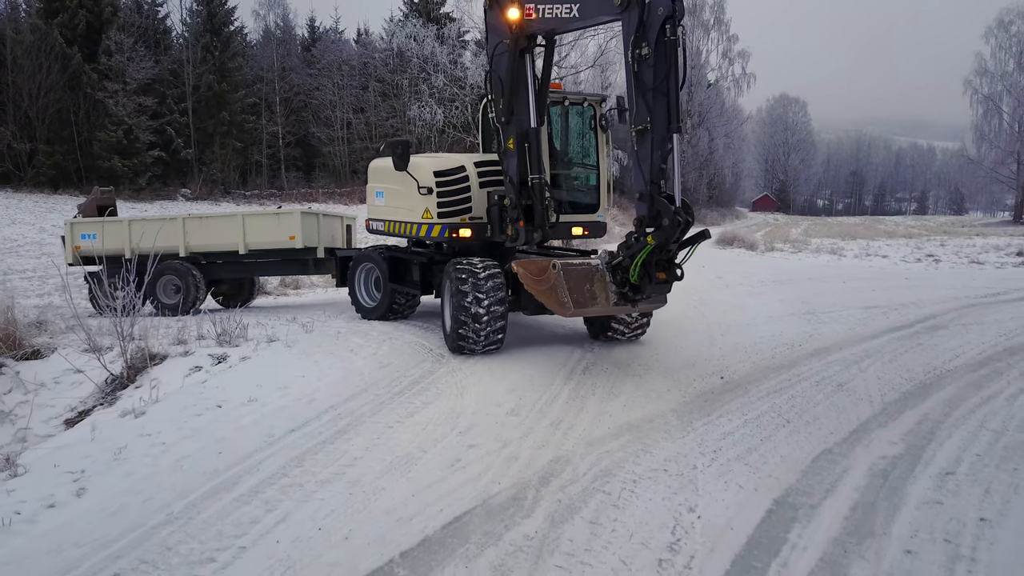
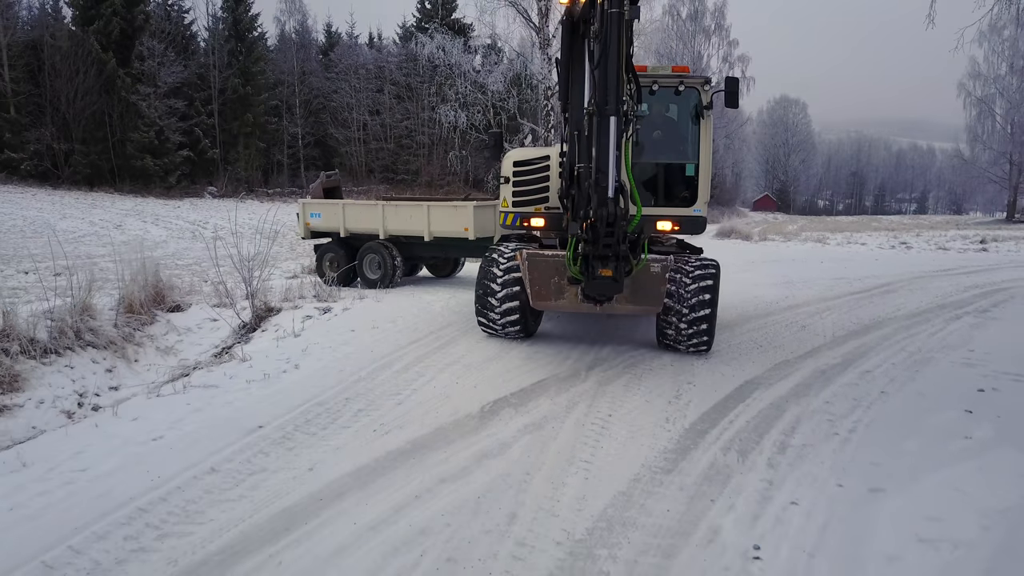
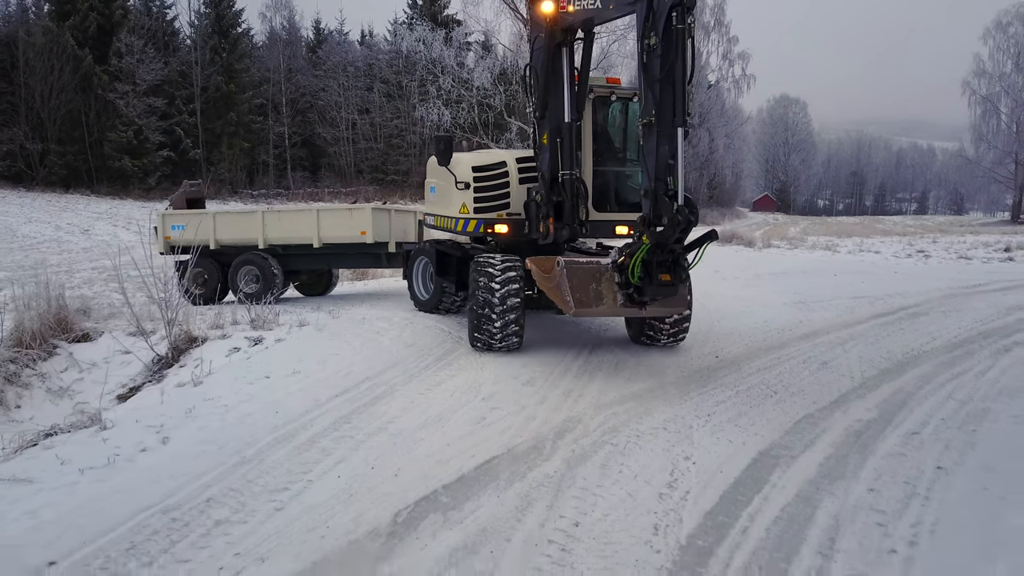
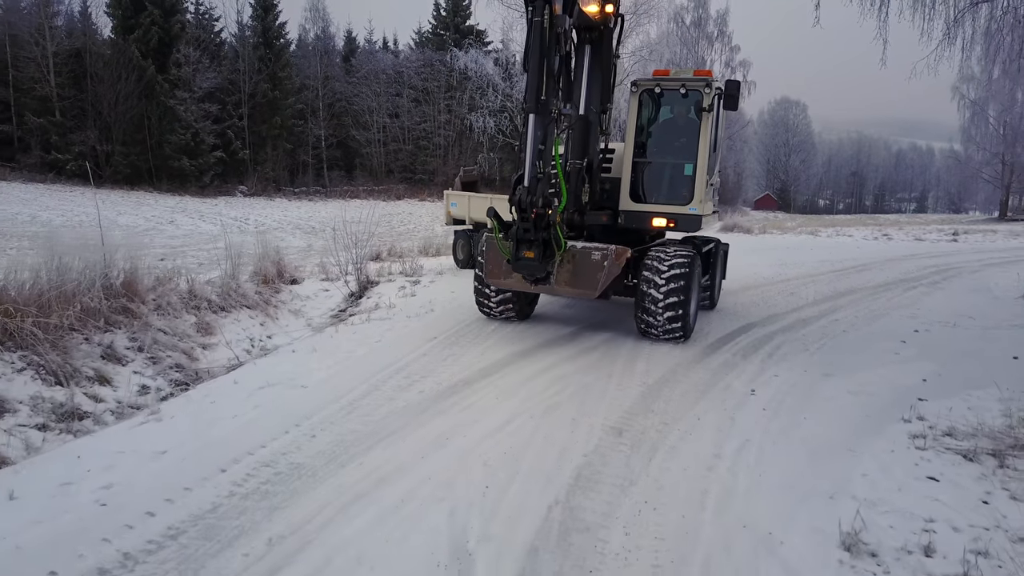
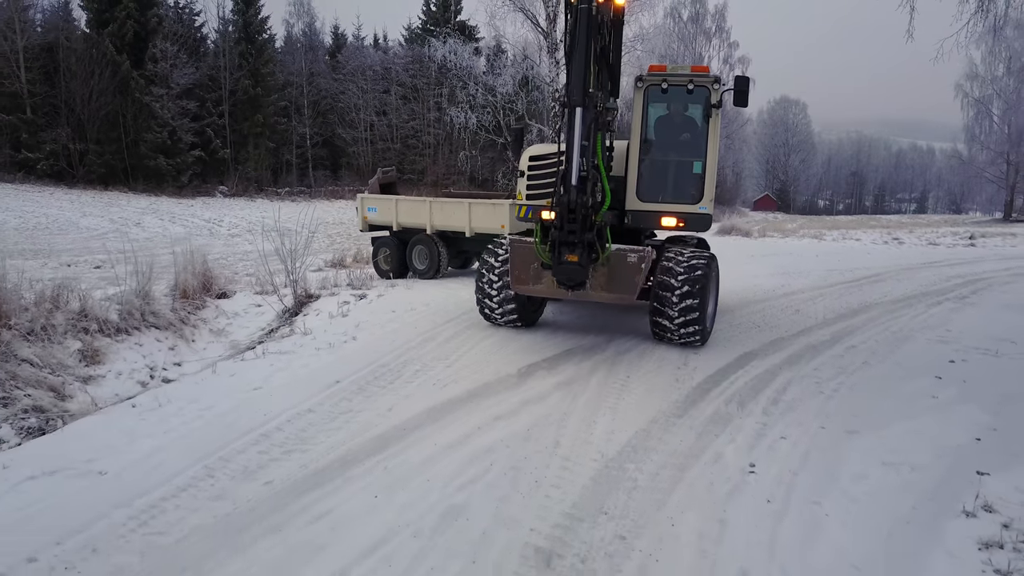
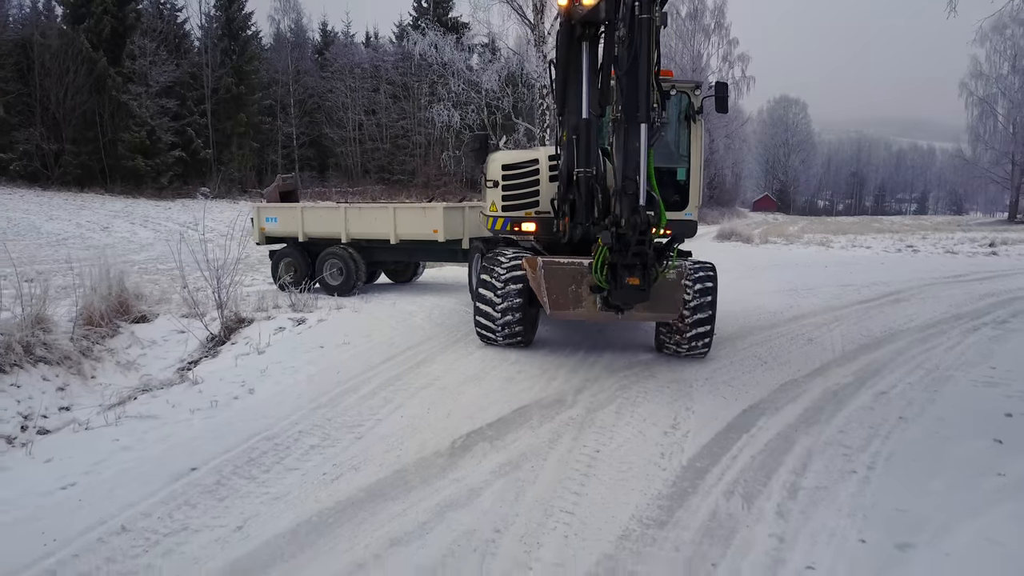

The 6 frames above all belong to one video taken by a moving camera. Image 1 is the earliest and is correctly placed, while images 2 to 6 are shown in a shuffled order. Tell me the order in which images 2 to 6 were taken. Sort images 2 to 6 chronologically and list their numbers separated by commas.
3, 6, 2, 5, 4
